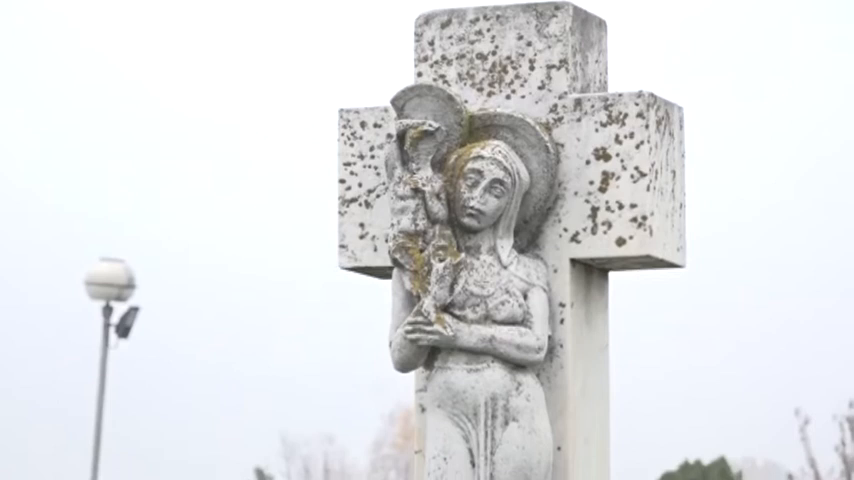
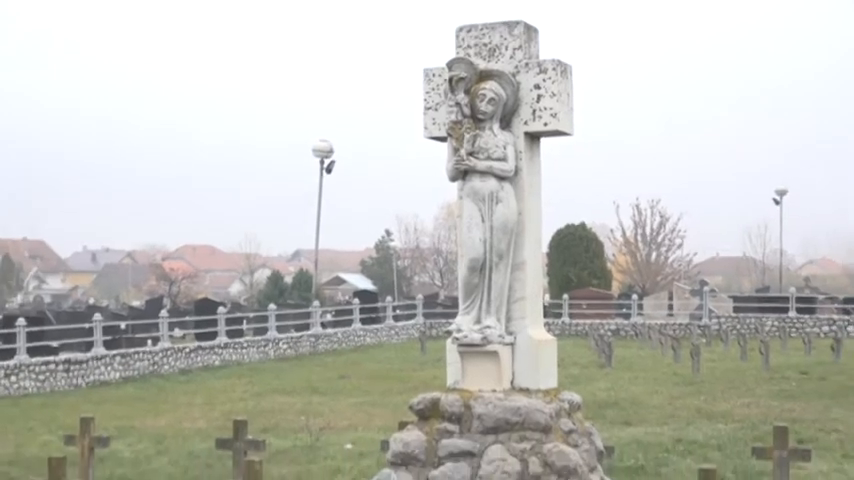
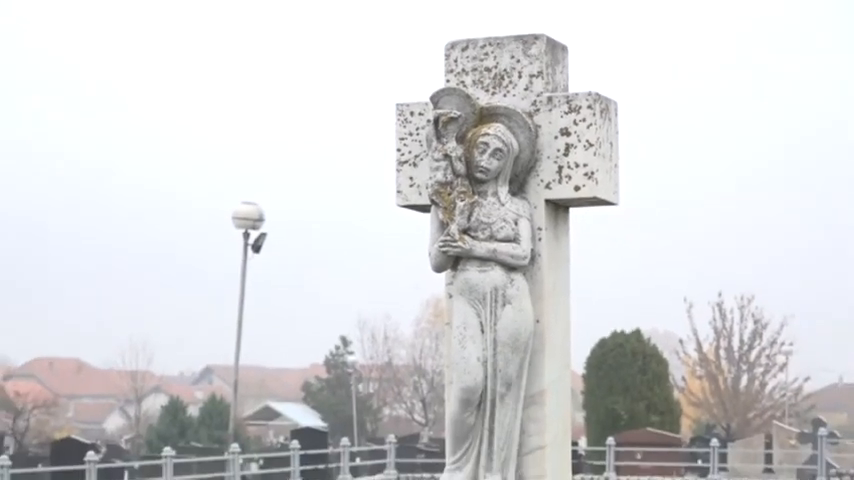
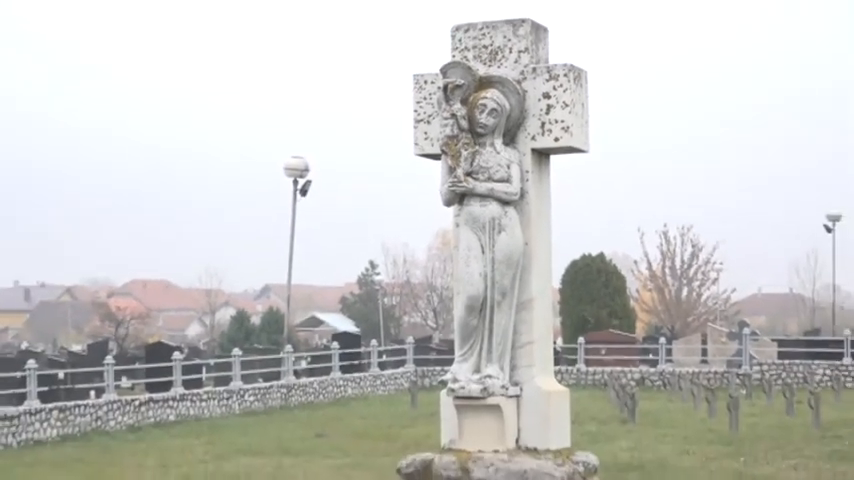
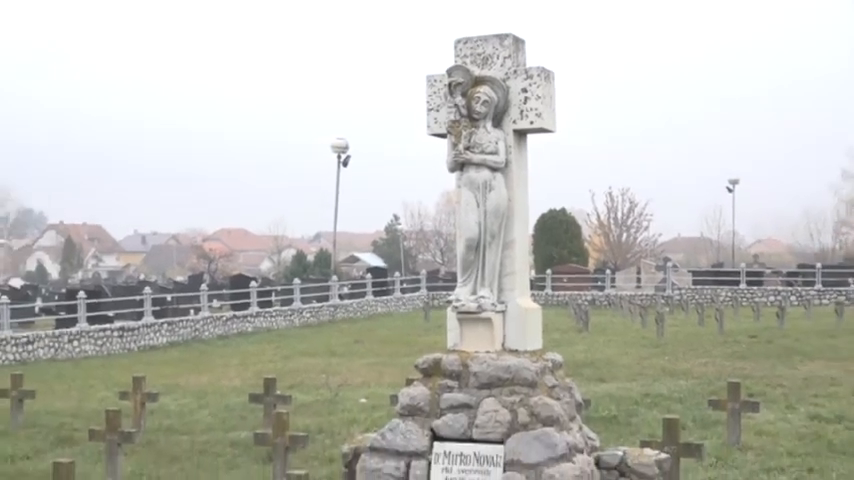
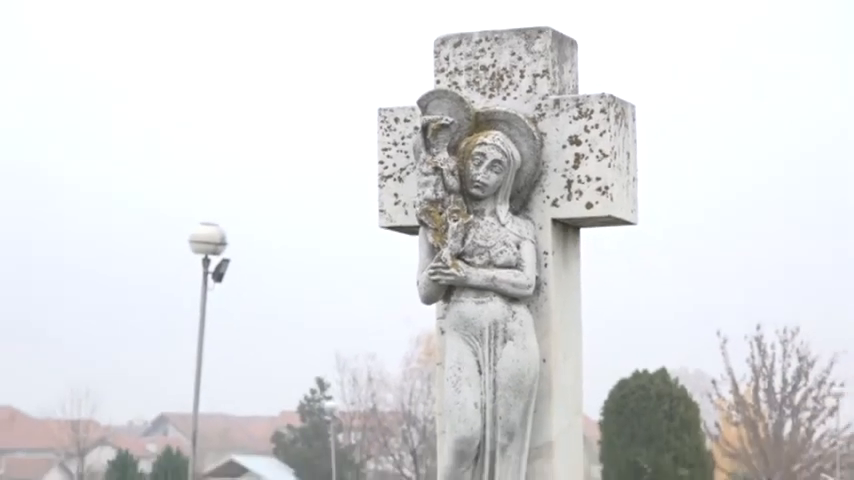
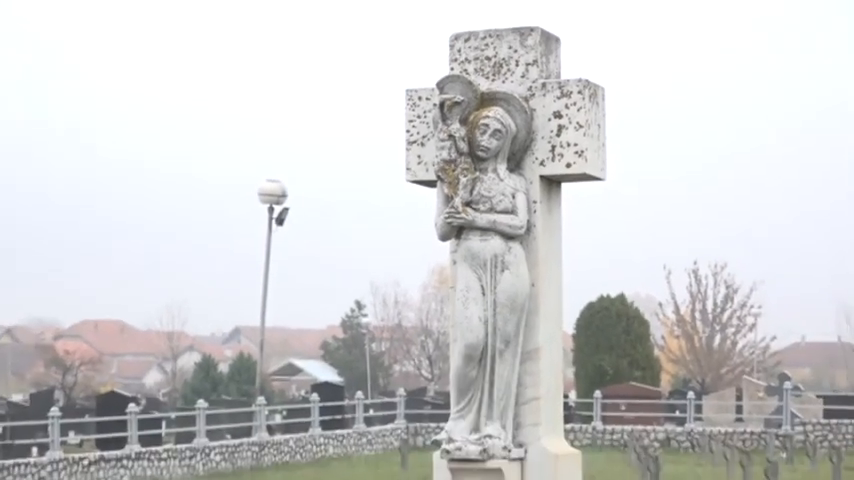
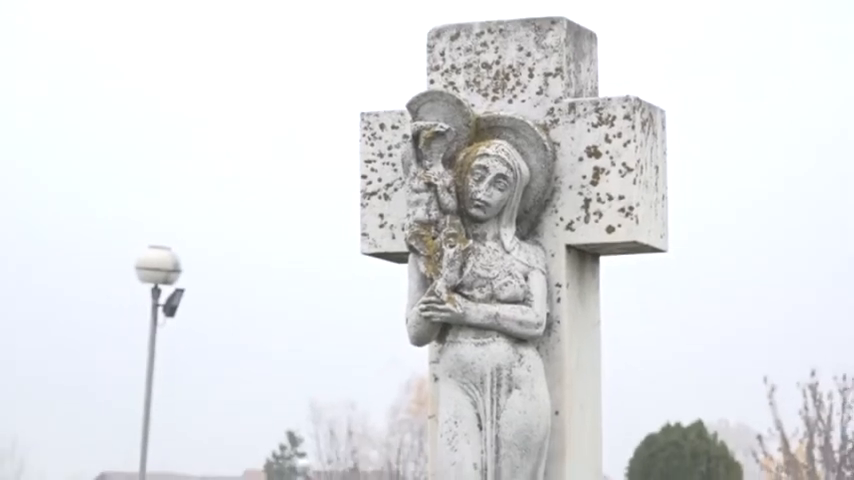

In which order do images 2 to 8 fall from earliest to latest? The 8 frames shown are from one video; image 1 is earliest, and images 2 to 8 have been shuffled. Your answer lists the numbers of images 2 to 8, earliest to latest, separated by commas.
8, 6, 3, 7, 4, 2, 5
